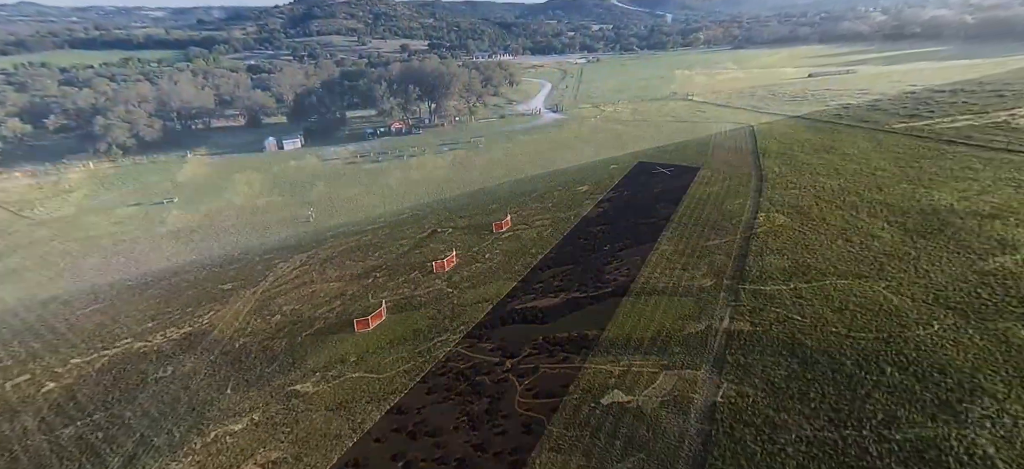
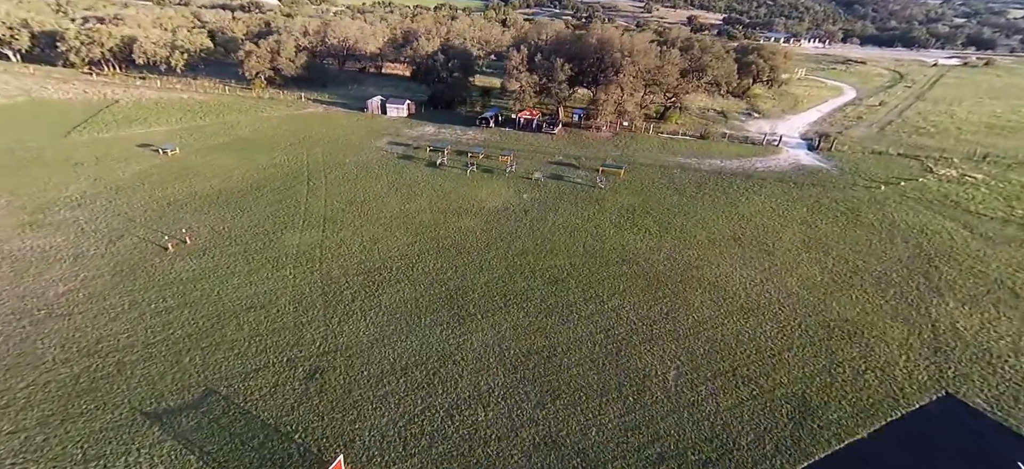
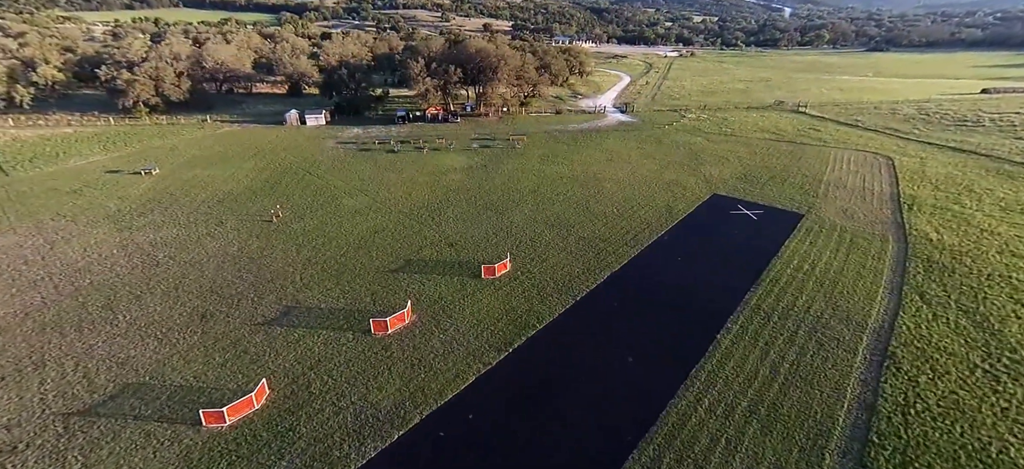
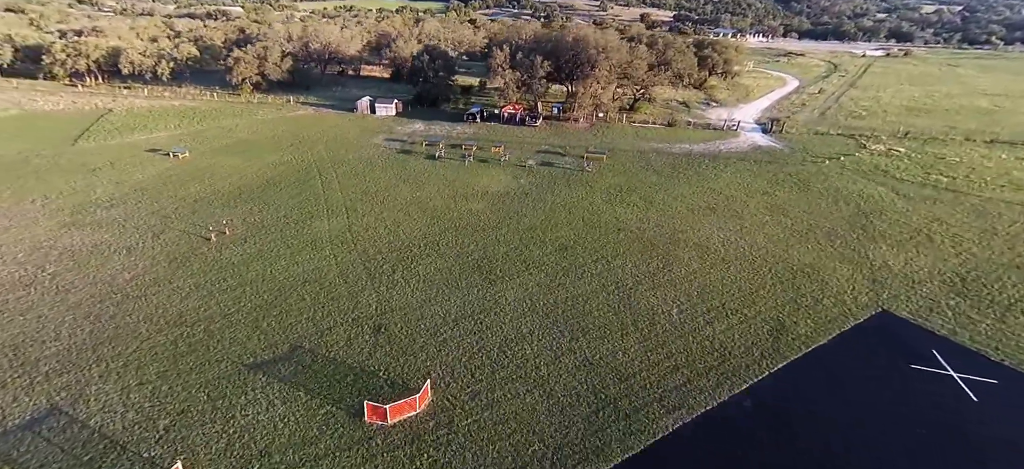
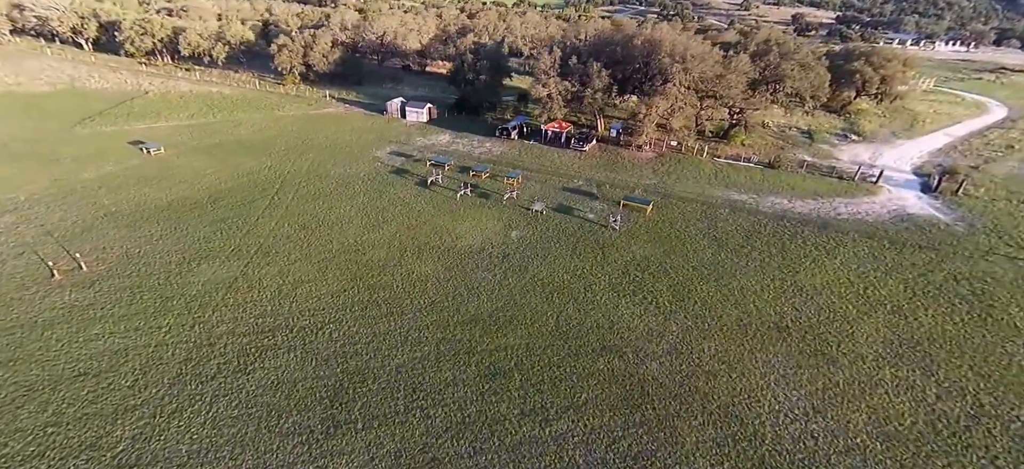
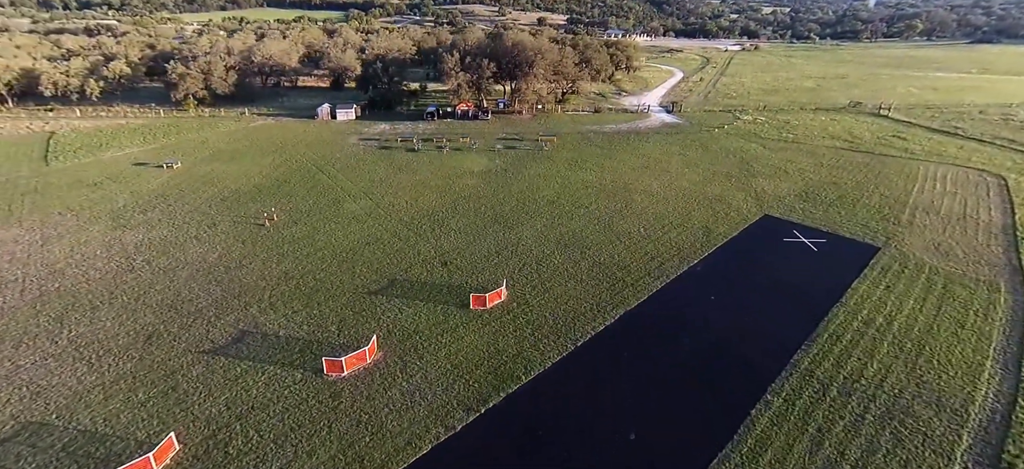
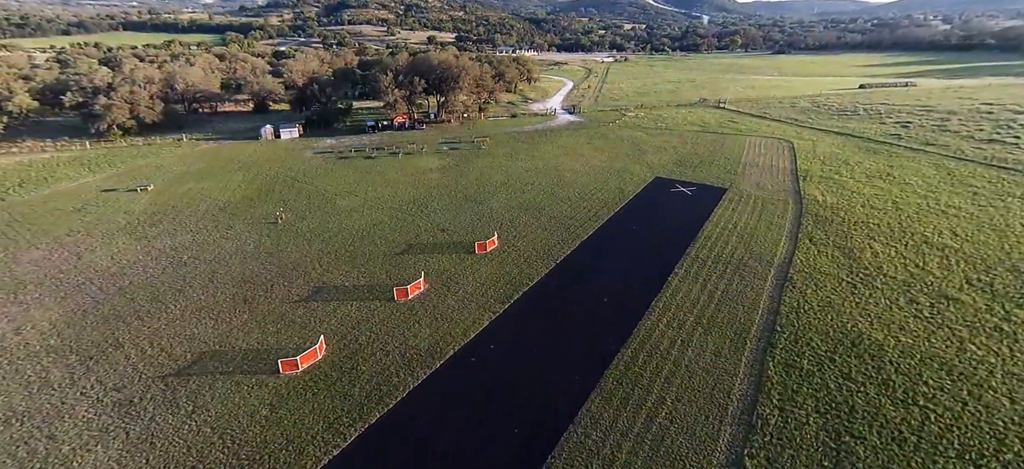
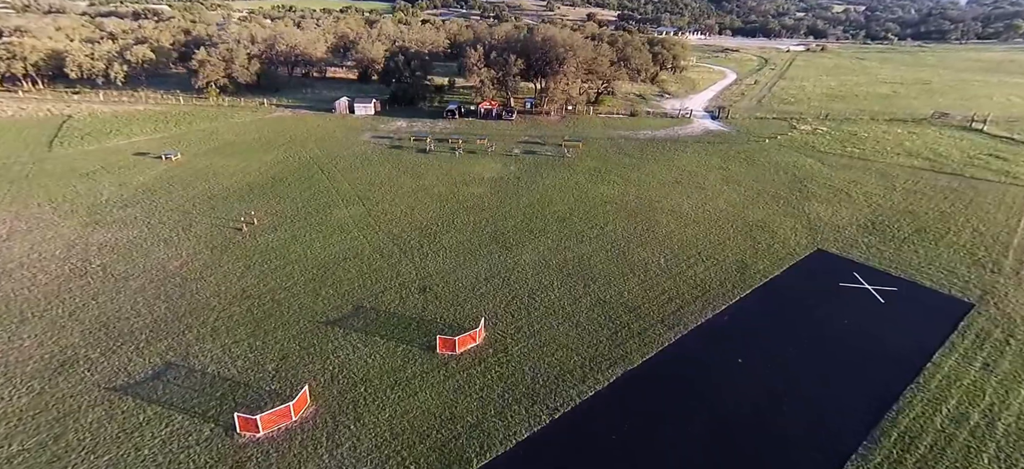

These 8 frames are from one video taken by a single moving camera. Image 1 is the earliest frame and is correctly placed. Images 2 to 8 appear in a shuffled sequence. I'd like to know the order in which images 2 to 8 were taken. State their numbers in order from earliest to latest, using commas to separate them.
7, 3, 6, 8, 4, 2, 5
